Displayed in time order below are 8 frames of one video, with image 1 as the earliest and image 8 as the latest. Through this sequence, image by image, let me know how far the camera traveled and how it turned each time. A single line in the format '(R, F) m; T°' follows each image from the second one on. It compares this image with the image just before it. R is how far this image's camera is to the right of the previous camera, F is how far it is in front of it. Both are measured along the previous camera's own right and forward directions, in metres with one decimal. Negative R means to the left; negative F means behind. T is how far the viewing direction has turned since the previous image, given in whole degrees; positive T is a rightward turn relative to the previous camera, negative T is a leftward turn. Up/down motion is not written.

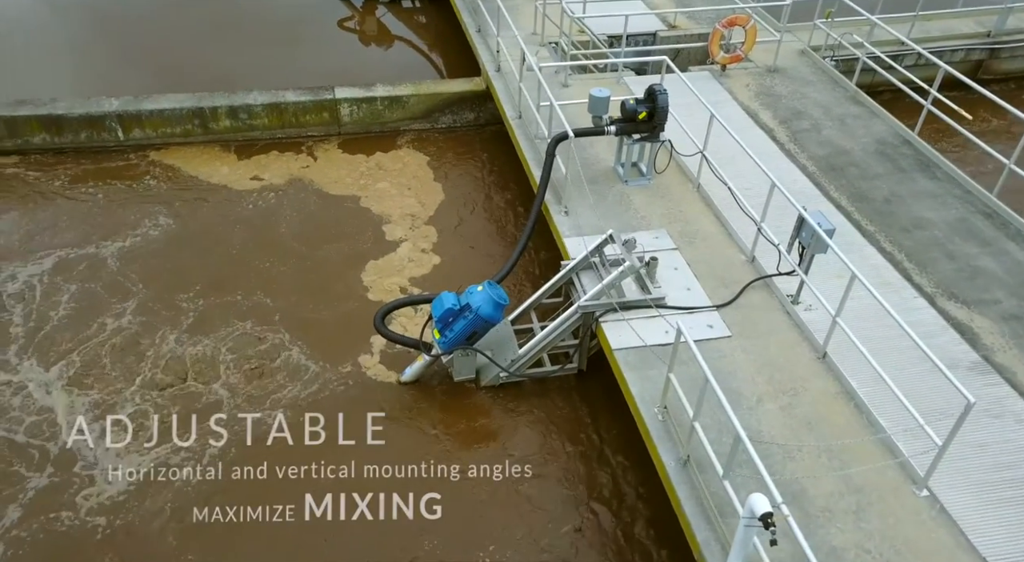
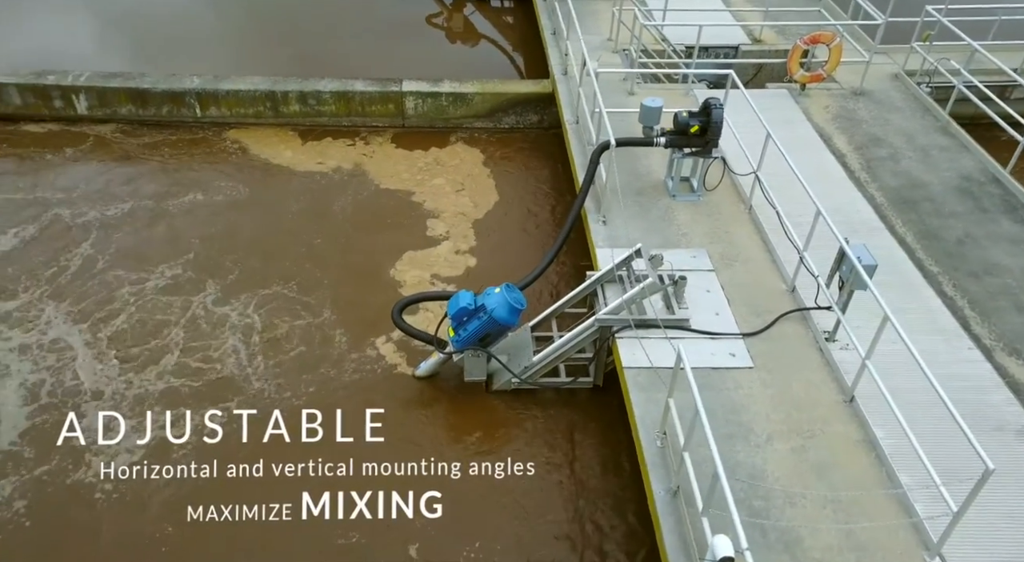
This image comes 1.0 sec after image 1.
(+0.7, +0.1) m; -7°
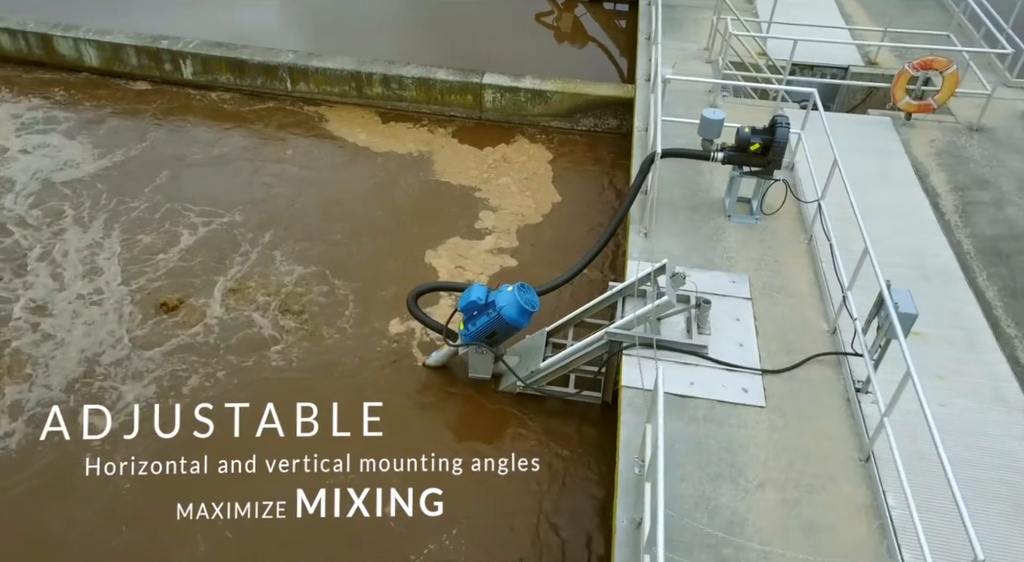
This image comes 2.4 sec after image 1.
(+0.9, +0.2) m; -10°
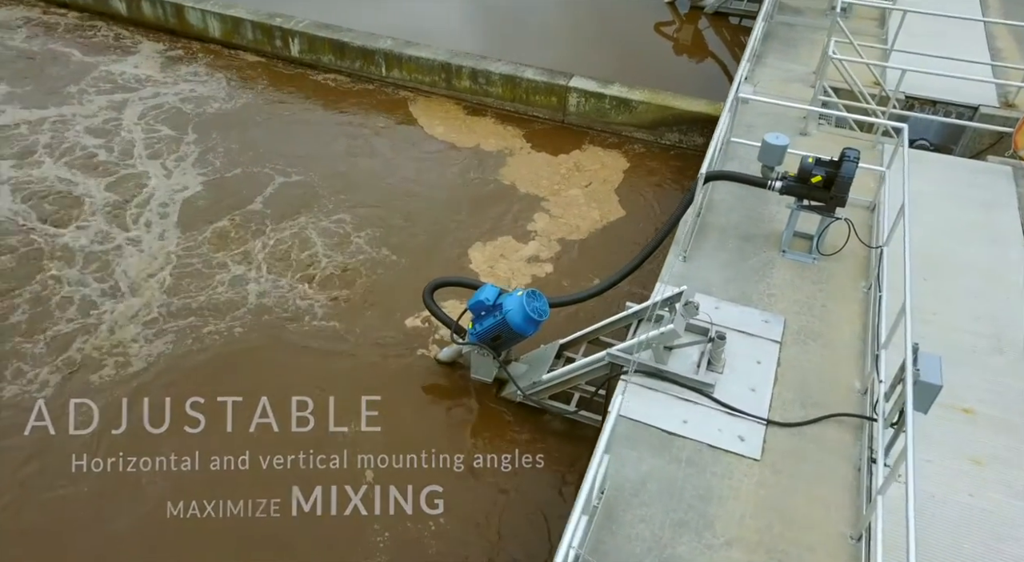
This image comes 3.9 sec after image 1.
(+1.0, +0.3) m; -11°
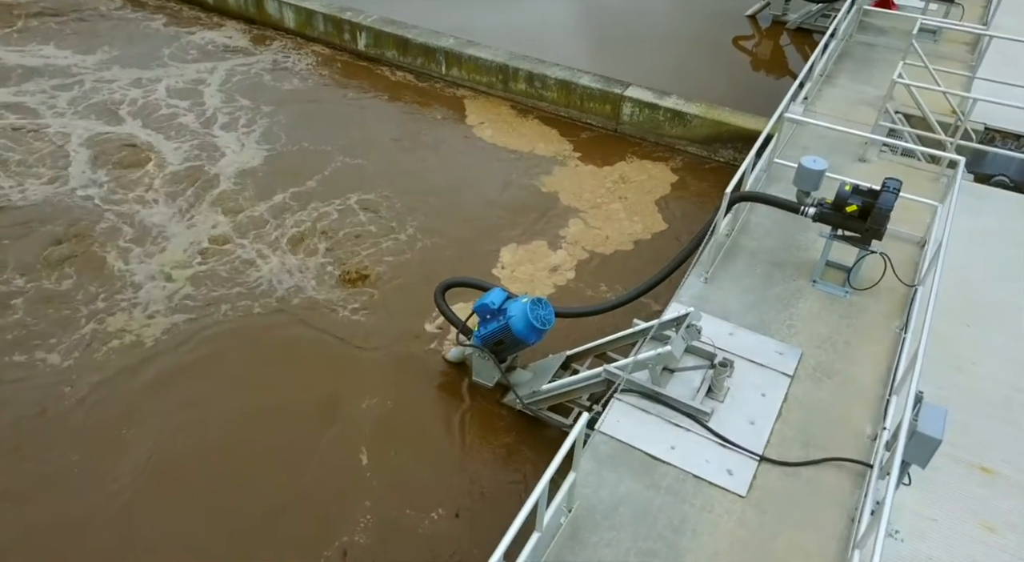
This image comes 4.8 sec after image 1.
(+0.6, +0.1) m; -7°
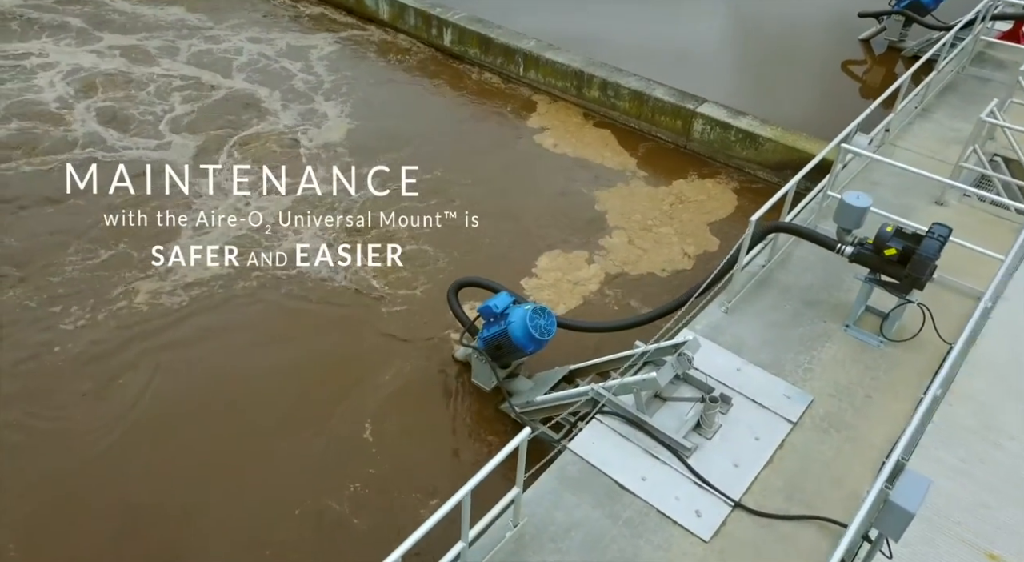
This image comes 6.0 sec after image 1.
(+0.8, +0.1) m; -9°
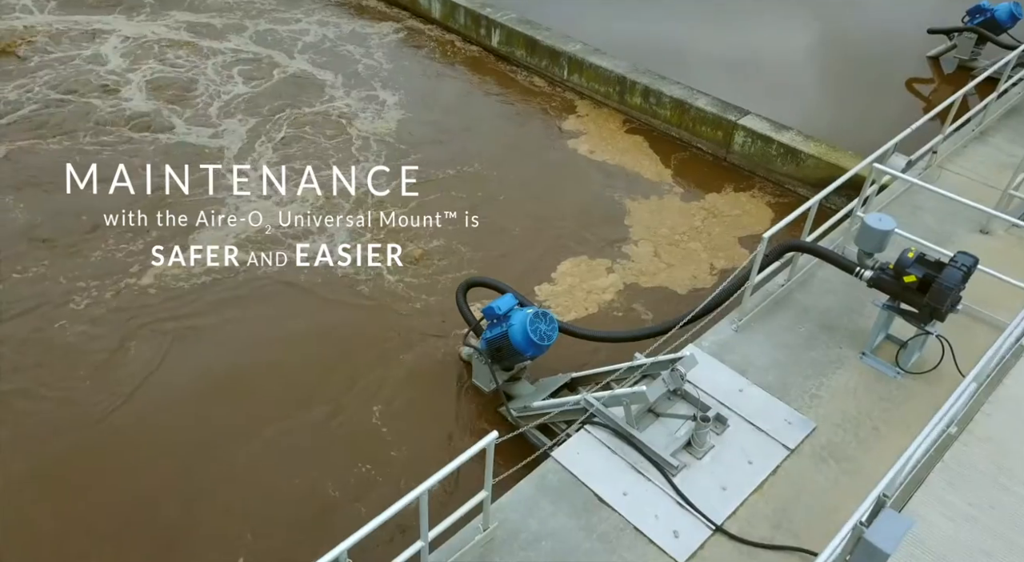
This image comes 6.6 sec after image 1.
(+0.5, +0.1) m; -5°
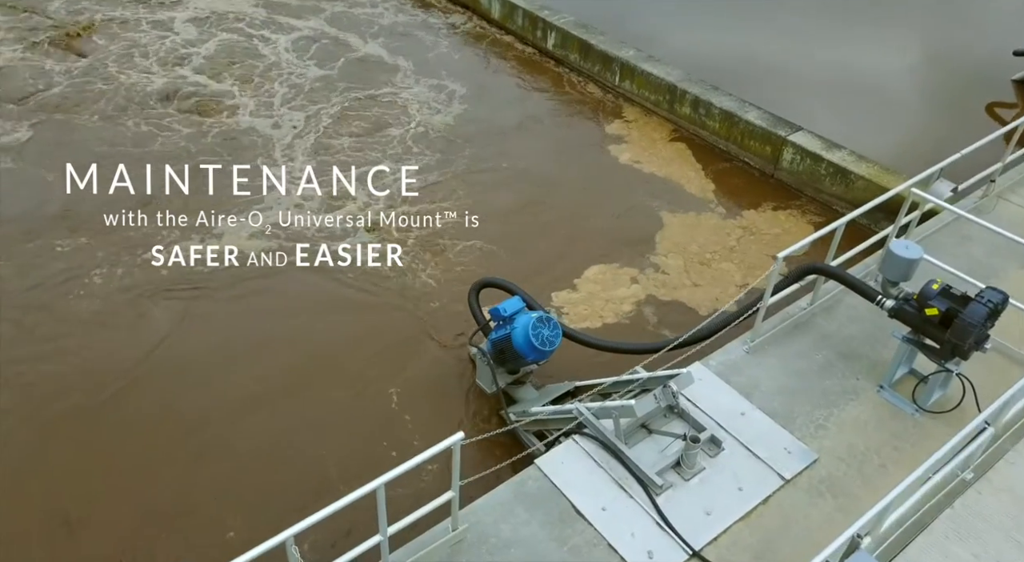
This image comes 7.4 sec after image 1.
(+0.5, +0.1) m; -6°
